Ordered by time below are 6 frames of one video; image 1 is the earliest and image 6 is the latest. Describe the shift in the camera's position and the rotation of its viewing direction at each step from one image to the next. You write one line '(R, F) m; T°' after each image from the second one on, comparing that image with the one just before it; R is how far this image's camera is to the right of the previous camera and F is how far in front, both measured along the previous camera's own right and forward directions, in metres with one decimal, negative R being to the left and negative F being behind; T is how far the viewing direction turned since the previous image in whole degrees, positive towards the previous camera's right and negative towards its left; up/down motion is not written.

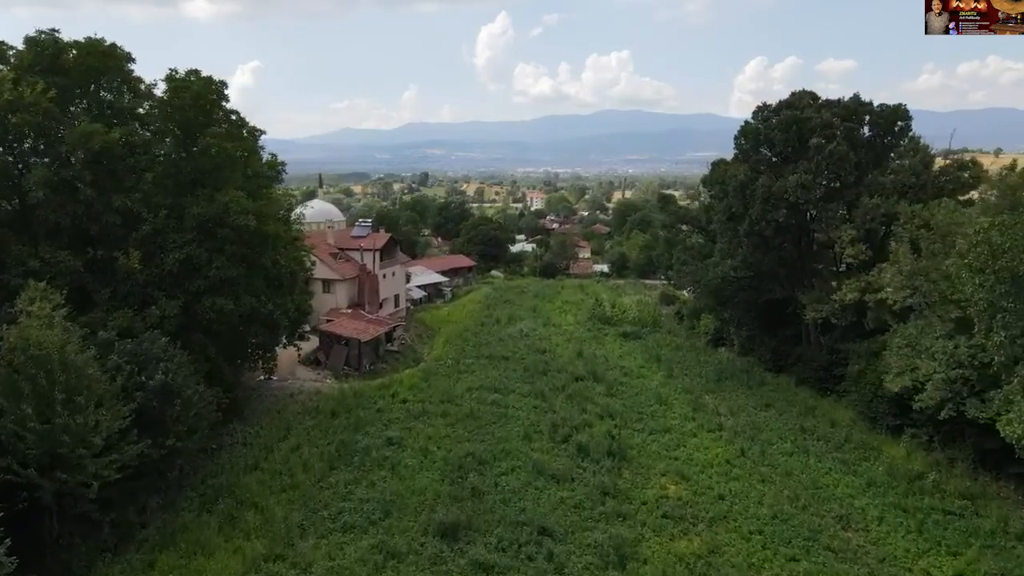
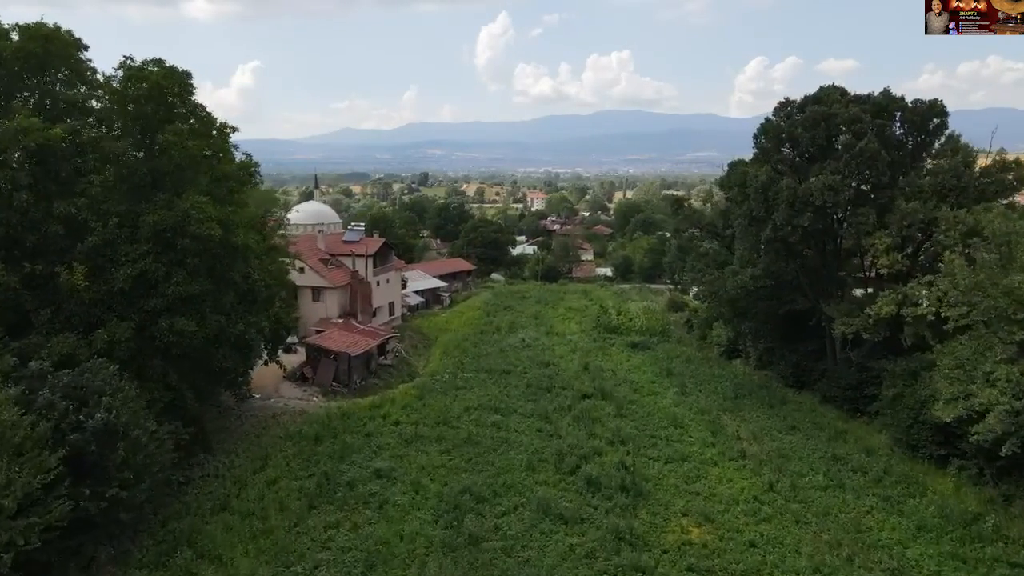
(0.0, +1.8) m; 0°
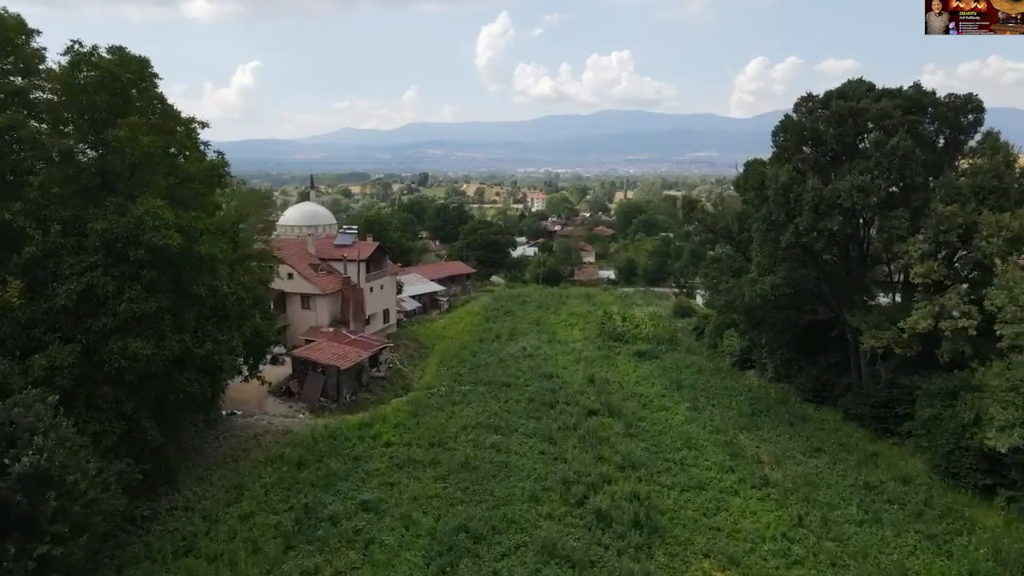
(0.0, +1.5) m; 0°
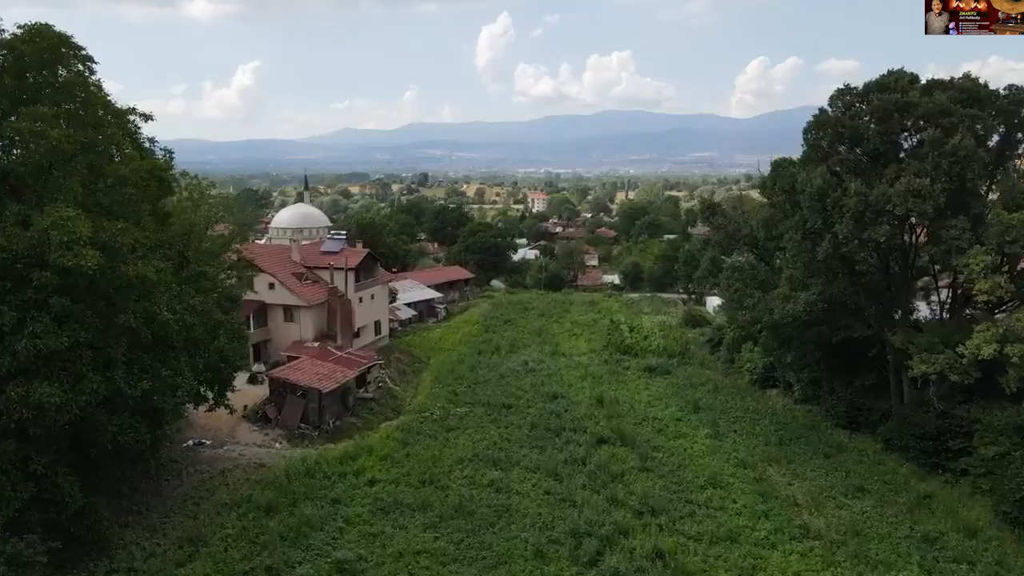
(0.0, +2.1) m; 0°
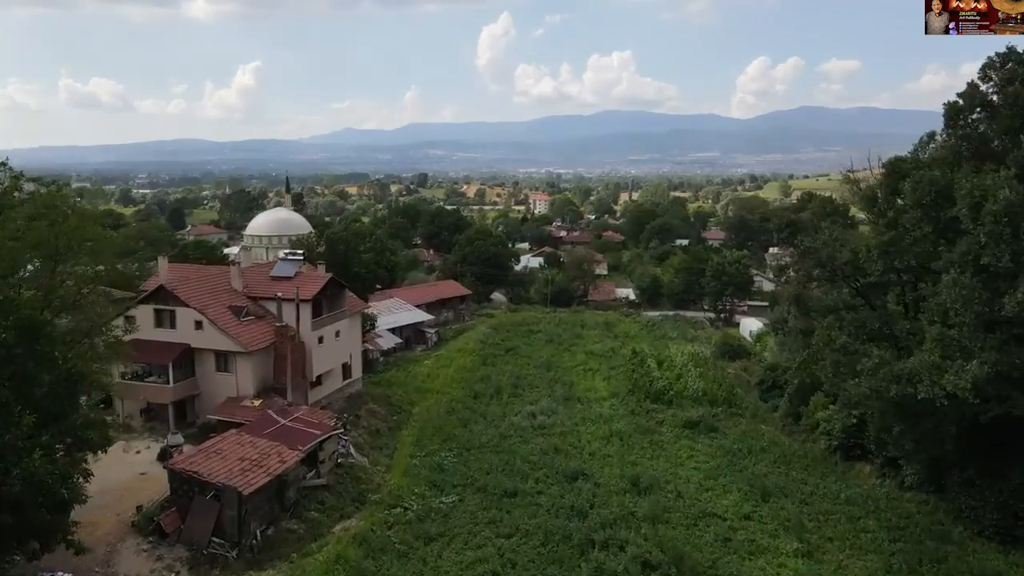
(-0.1, +5.9) m; 0°
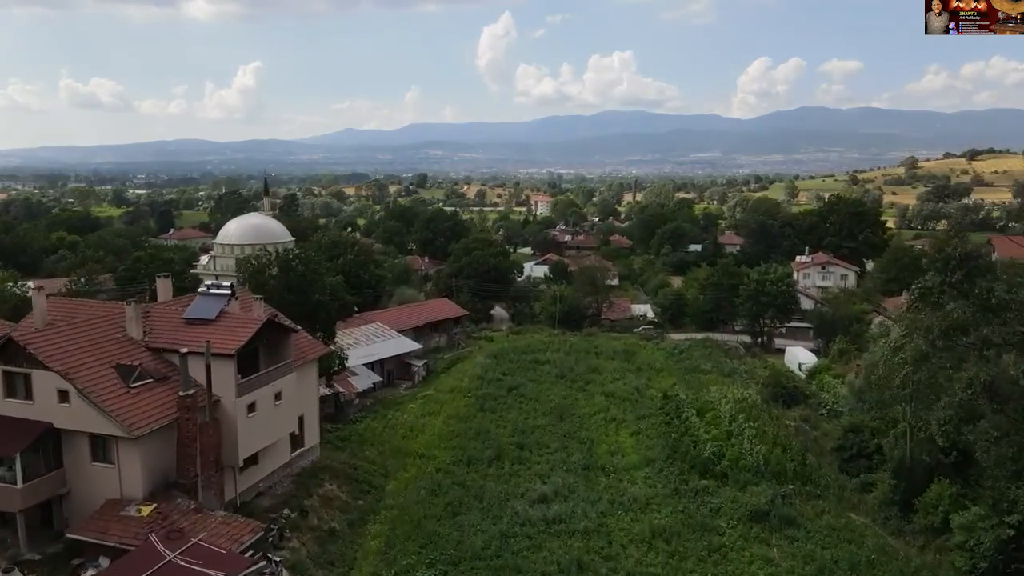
(-0.1, +5.7) m; 0°
